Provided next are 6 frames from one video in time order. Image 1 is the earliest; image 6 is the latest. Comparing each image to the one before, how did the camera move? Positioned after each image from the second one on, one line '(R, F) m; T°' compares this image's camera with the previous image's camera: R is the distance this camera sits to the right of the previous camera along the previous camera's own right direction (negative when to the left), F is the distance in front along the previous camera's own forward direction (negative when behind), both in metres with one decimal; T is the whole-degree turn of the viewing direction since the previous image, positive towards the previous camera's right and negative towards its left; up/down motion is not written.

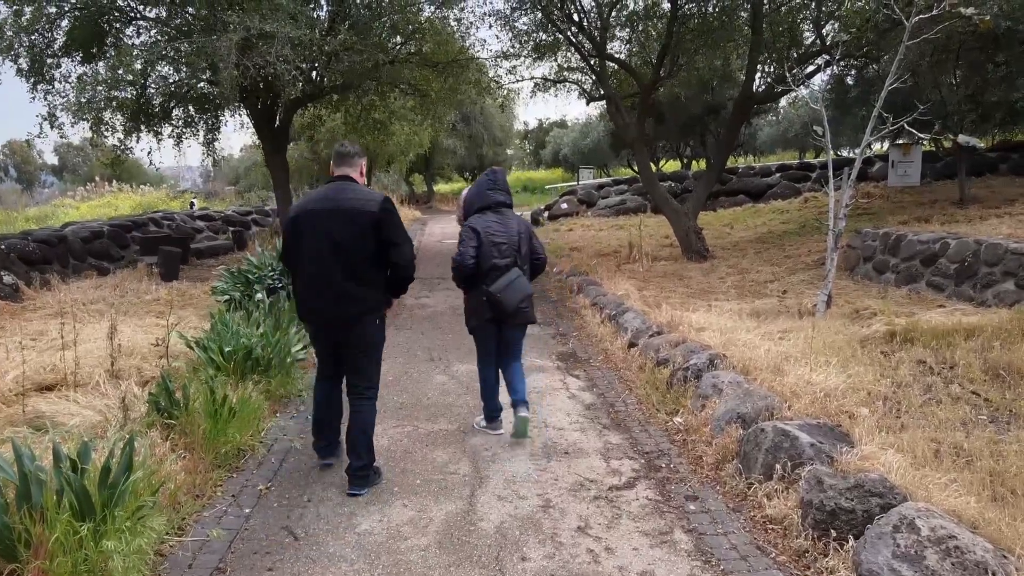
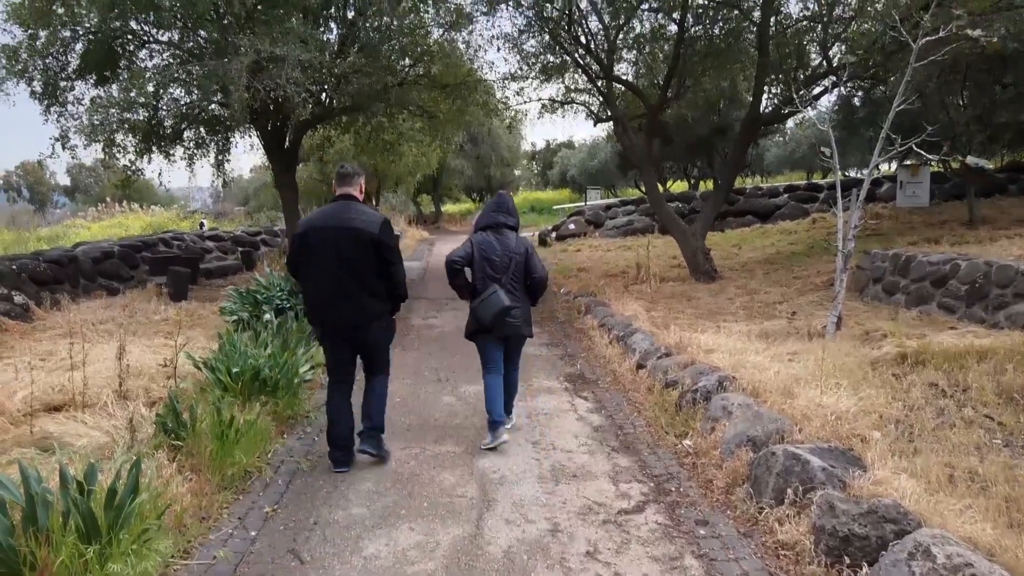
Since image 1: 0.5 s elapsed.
(0.0, 0.0) m; -1°
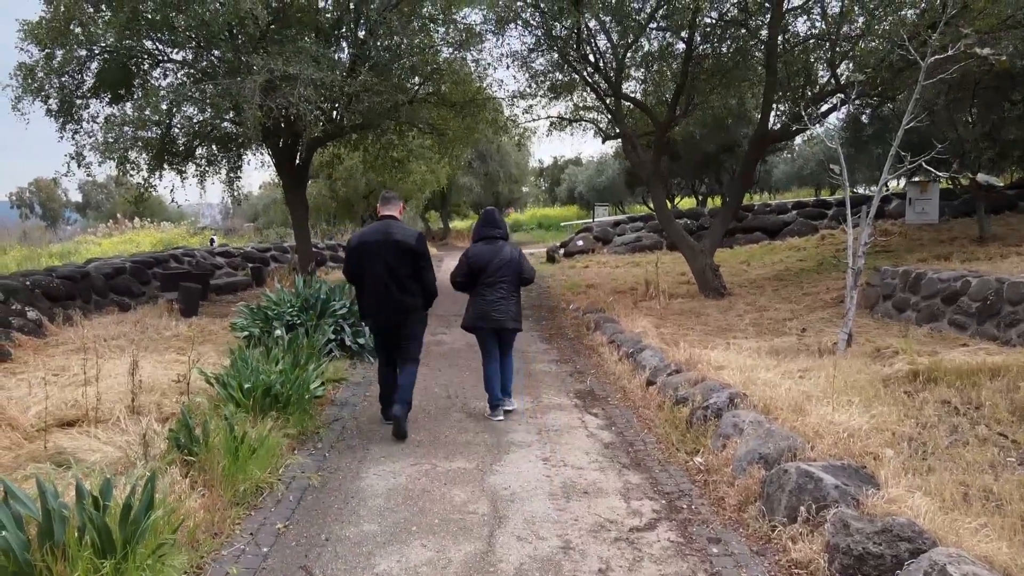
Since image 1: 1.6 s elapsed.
(0.0, 0.0) m; -1°
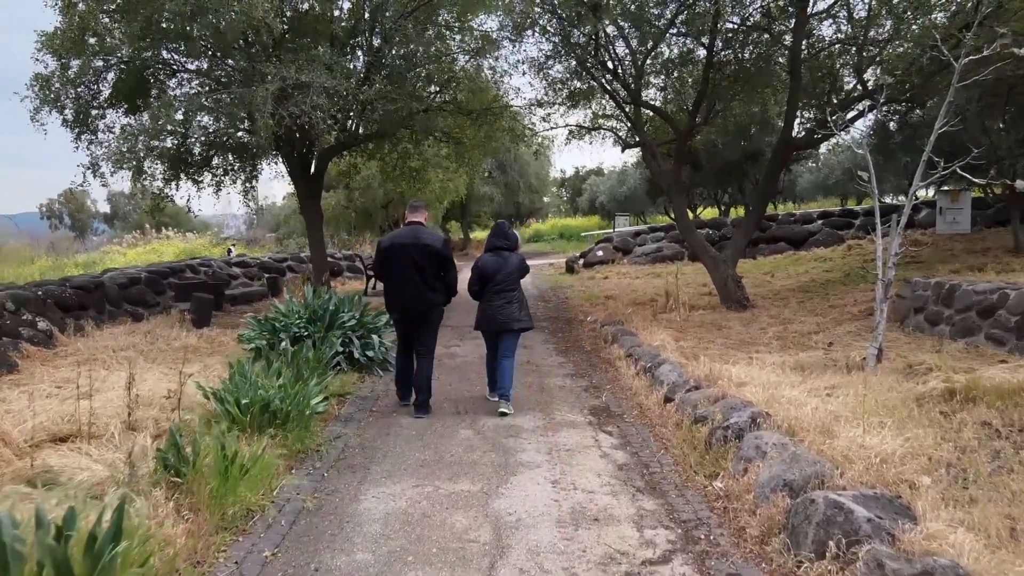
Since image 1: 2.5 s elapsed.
(+0.1, +0.2) m; -2°
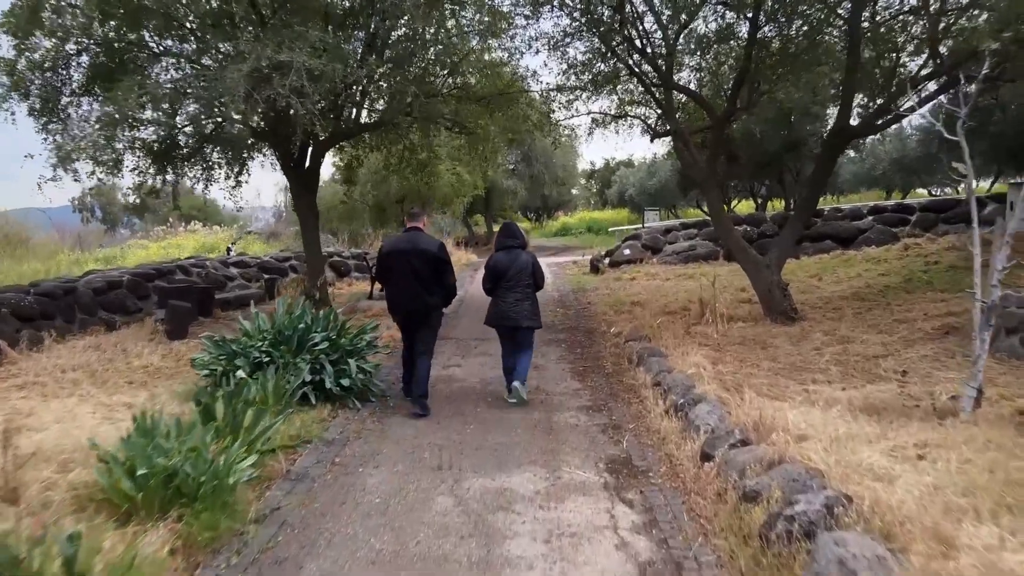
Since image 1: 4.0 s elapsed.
(+0.2, +1.2) m; -2°
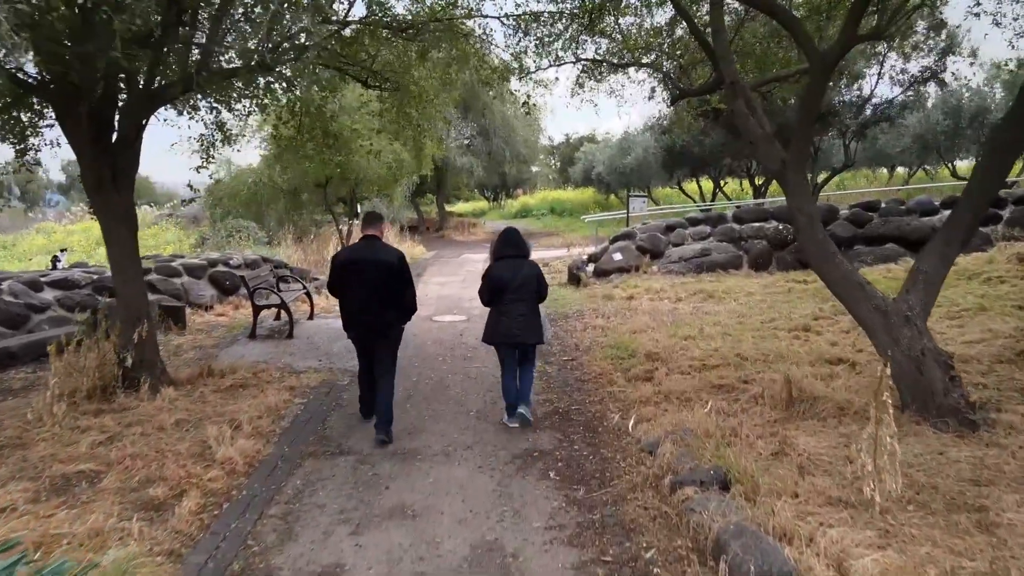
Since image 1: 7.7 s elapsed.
(+0.1, +4.1) m; +3°
